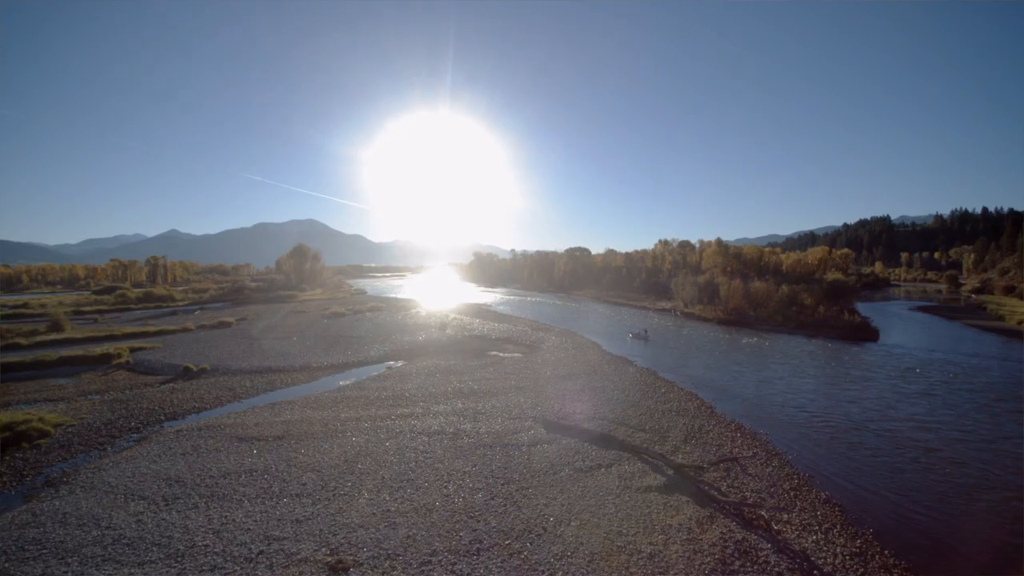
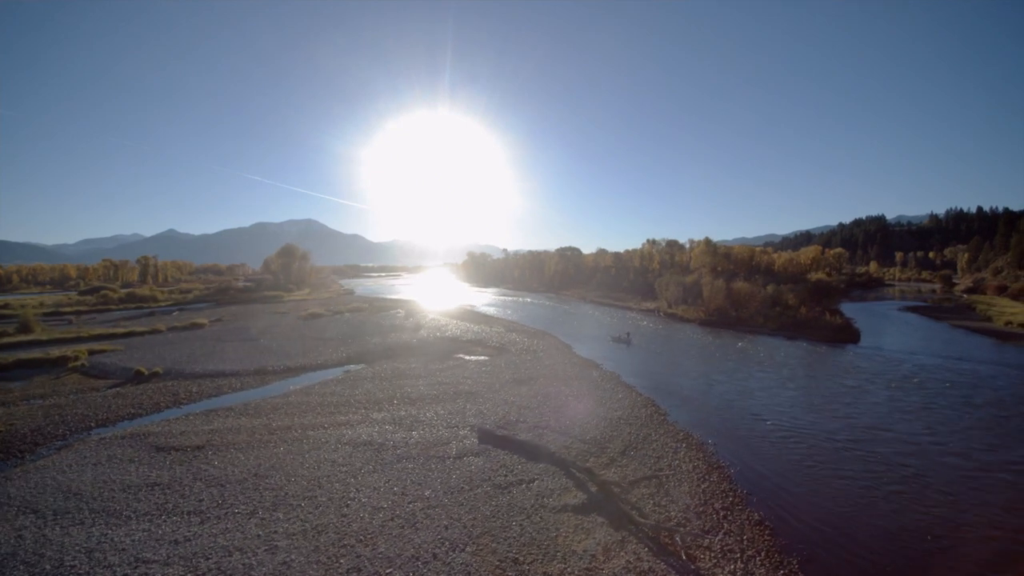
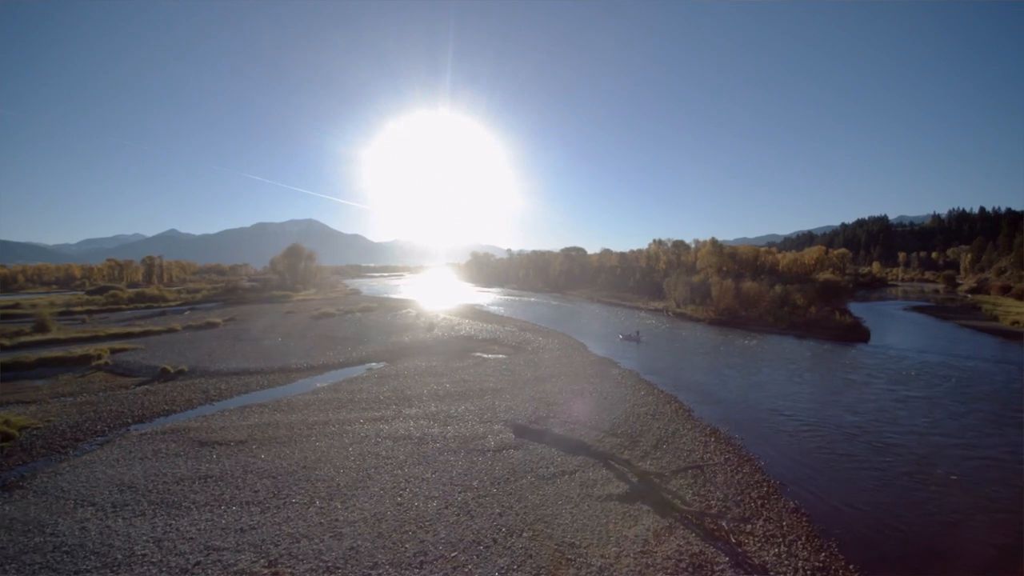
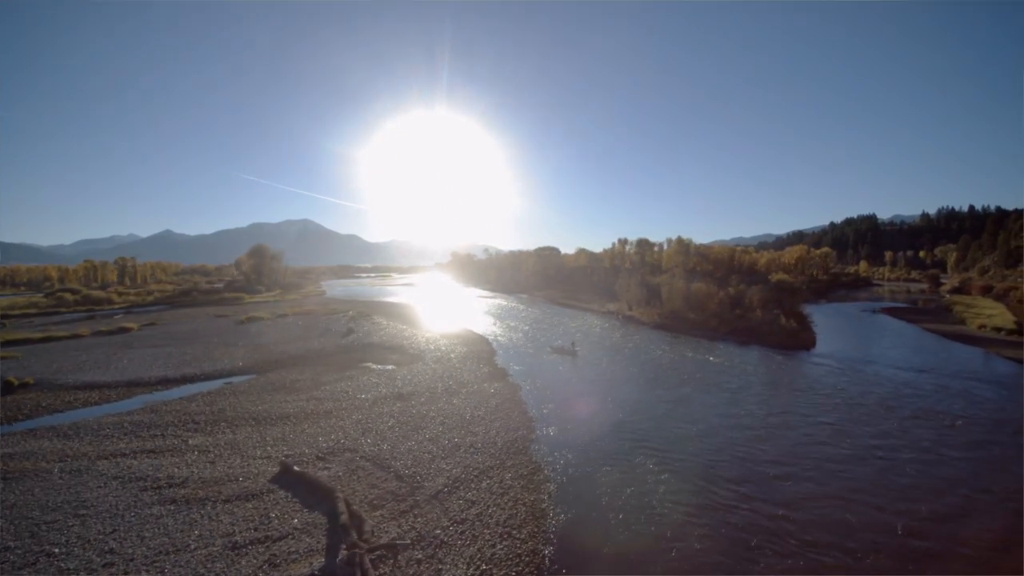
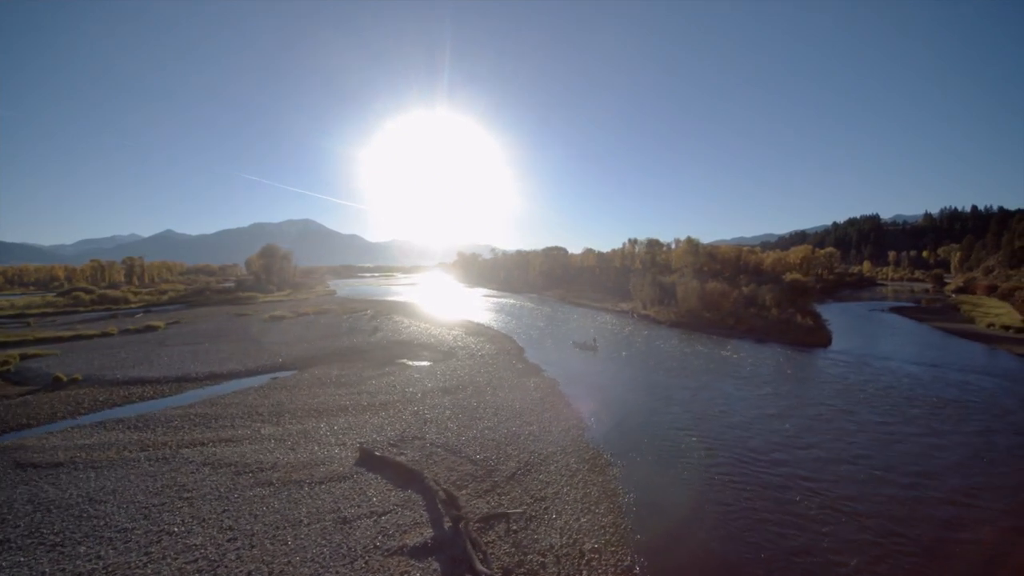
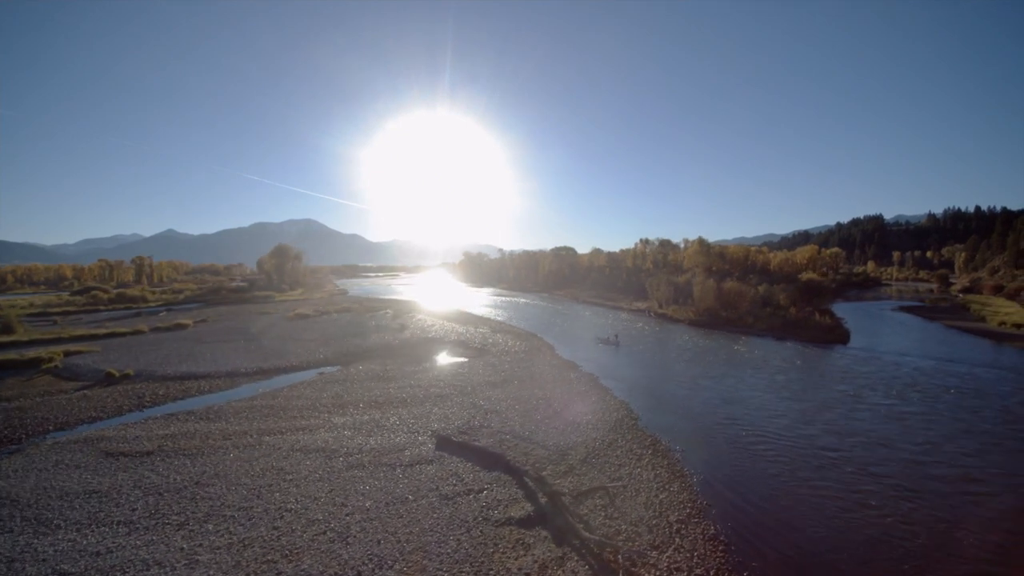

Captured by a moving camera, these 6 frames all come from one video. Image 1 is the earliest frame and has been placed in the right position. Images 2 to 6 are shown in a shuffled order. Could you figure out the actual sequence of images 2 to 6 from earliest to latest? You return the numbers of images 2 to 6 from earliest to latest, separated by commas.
3, 2, 6, 5, 4
